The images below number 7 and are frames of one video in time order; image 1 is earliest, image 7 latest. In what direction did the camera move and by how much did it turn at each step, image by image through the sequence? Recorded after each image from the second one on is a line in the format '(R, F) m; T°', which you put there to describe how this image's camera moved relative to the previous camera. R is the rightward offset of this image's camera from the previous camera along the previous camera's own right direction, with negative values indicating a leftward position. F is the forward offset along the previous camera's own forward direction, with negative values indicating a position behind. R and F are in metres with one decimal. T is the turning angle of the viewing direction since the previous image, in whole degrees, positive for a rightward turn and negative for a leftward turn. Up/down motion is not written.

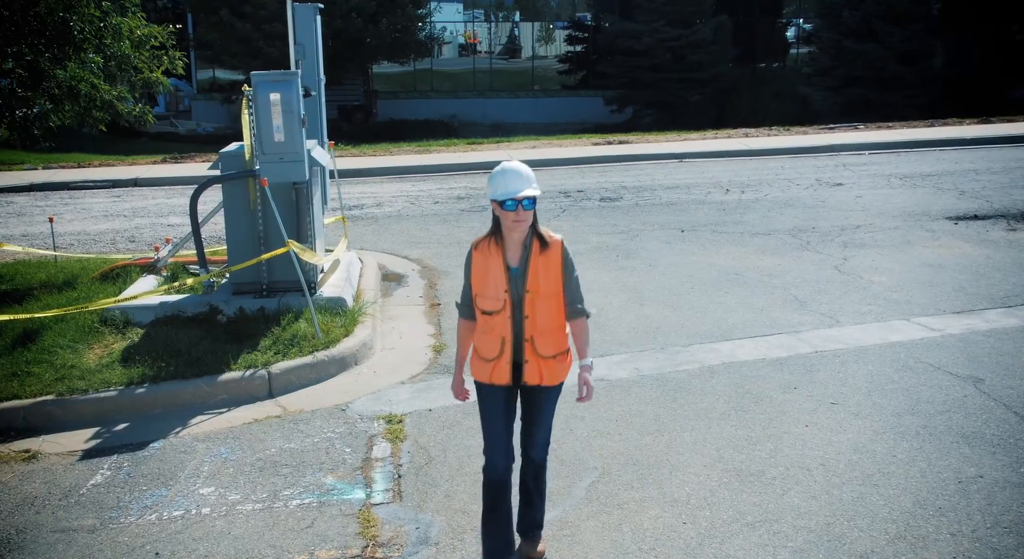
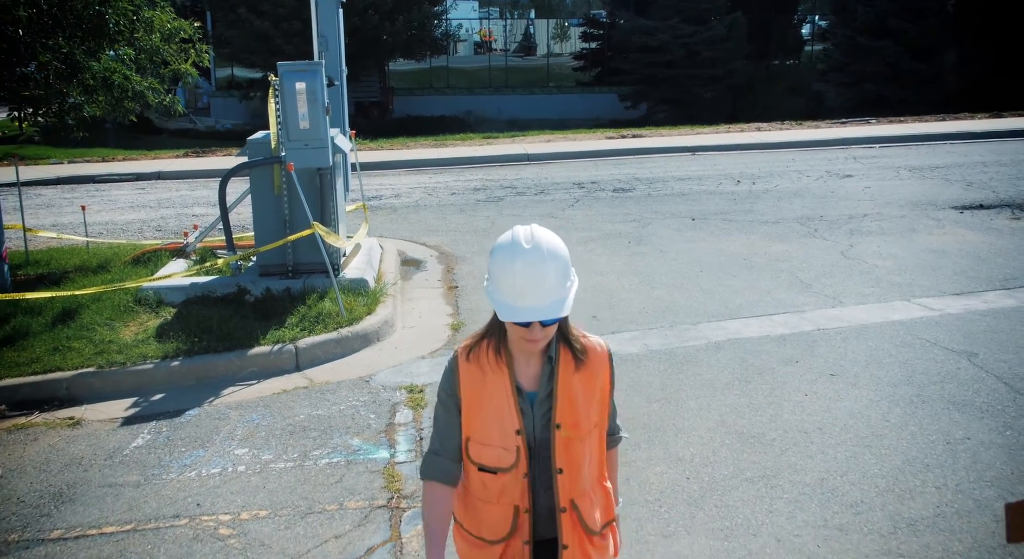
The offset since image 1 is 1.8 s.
(0.0, -0.3) m; -1°
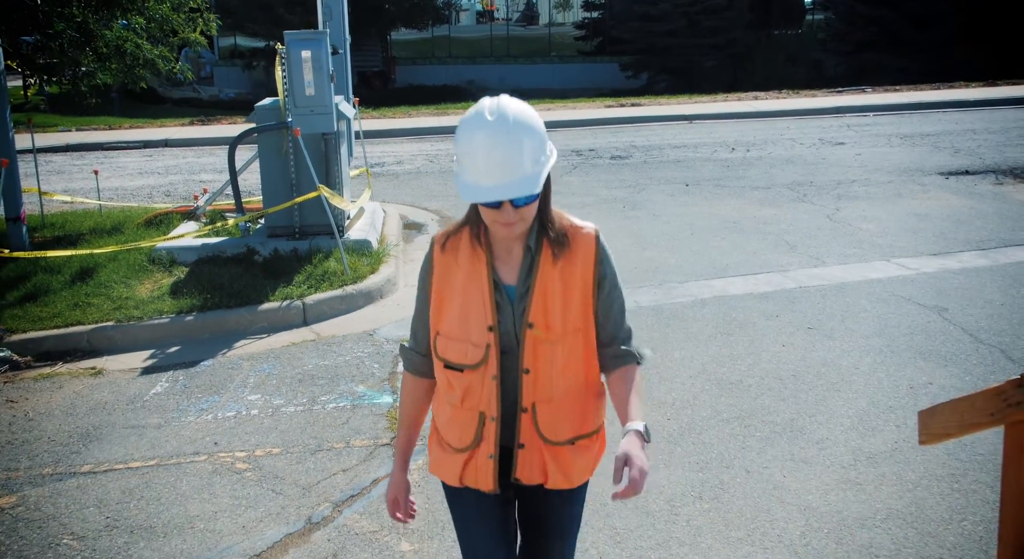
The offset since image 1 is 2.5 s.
(0.0, -0.3) m; 0°
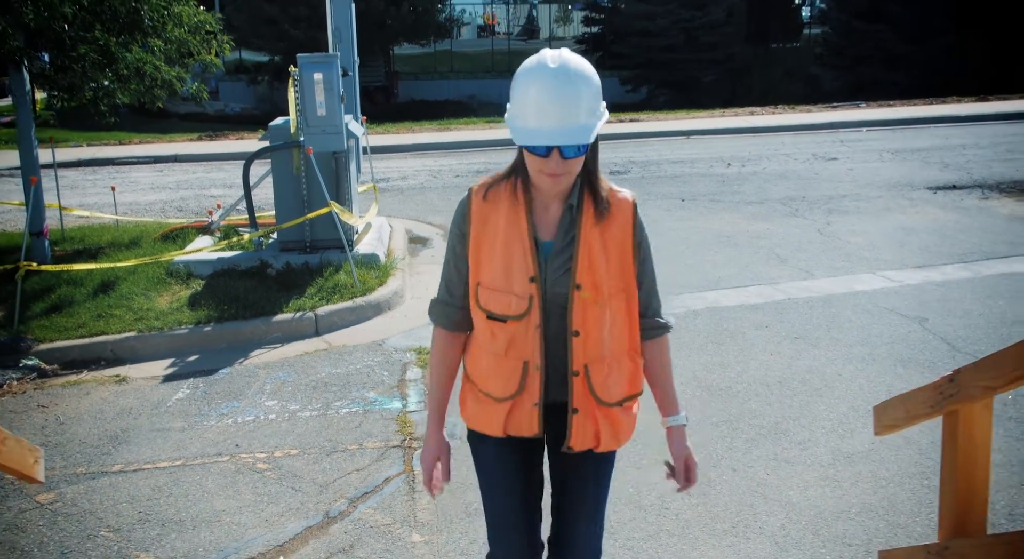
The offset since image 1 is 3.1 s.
(0.0, -0.3) m; 0°
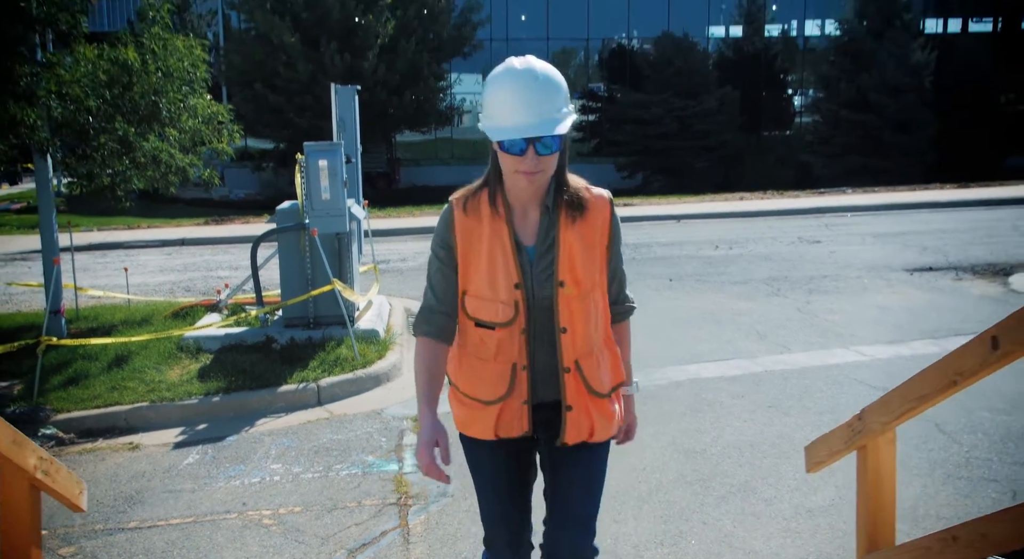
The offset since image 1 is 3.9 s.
(+0.1, -0.4) m; 0°
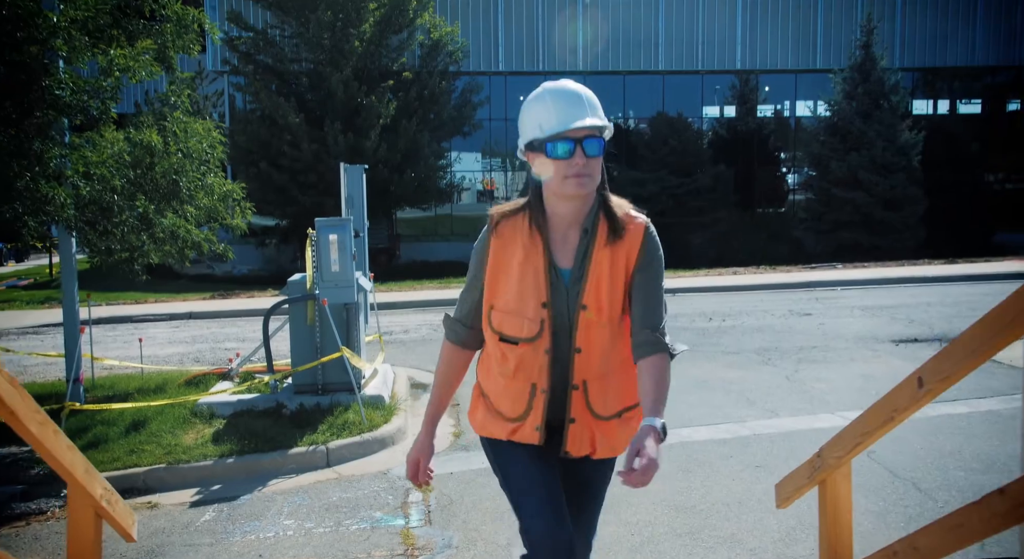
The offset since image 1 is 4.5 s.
(0.0, -0.4) m; 0°
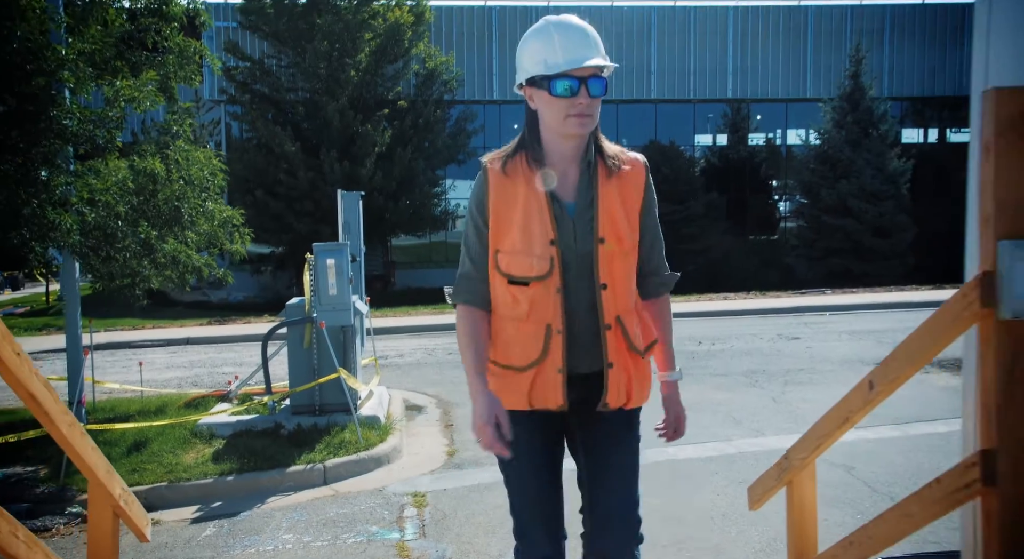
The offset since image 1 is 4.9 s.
(0.0, -0.2) m; 0°
